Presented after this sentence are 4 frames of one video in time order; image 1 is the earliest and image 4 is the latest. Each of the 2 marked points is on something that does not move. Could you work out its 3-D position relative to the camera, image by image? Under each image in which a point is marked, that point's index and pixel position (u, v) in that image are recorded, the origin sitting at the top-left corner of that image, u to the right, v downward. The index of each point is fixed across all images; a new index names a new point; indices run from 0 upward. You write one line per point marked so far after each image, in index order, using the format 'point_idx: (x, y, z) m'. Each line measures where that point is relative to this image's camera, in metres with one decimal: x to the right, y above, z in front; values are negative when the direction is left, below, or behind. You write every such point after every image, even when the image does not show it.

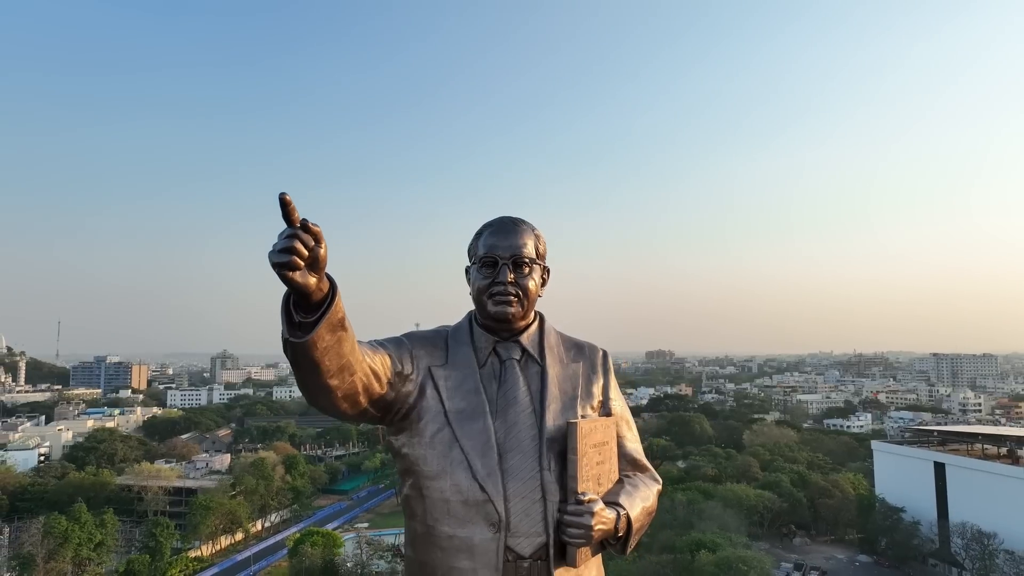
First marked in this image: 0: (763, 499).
0: (+7.1, -5.9, +18.4) m
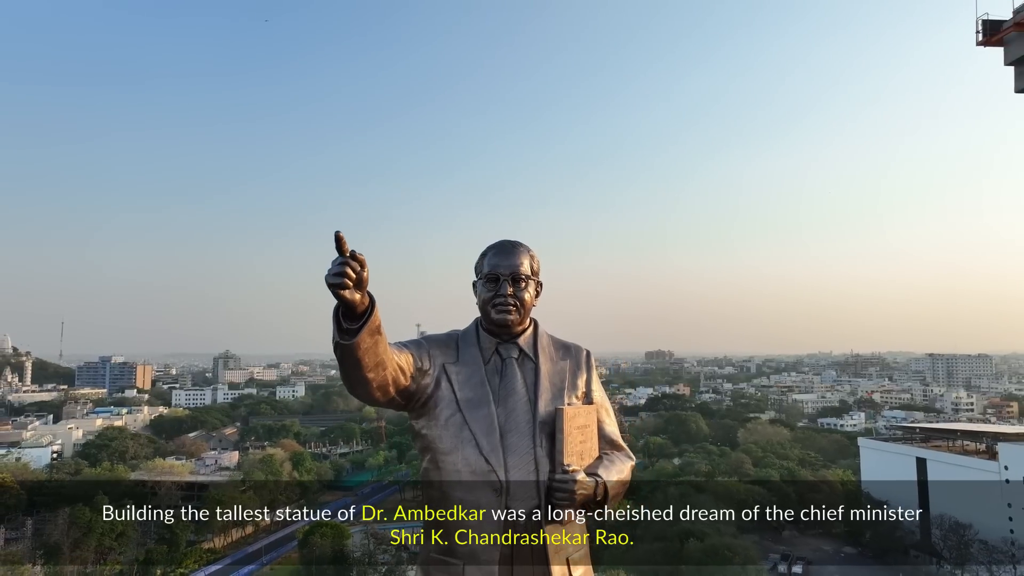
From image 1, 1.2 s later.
0: (+7.1, -6.0, +19.2) m
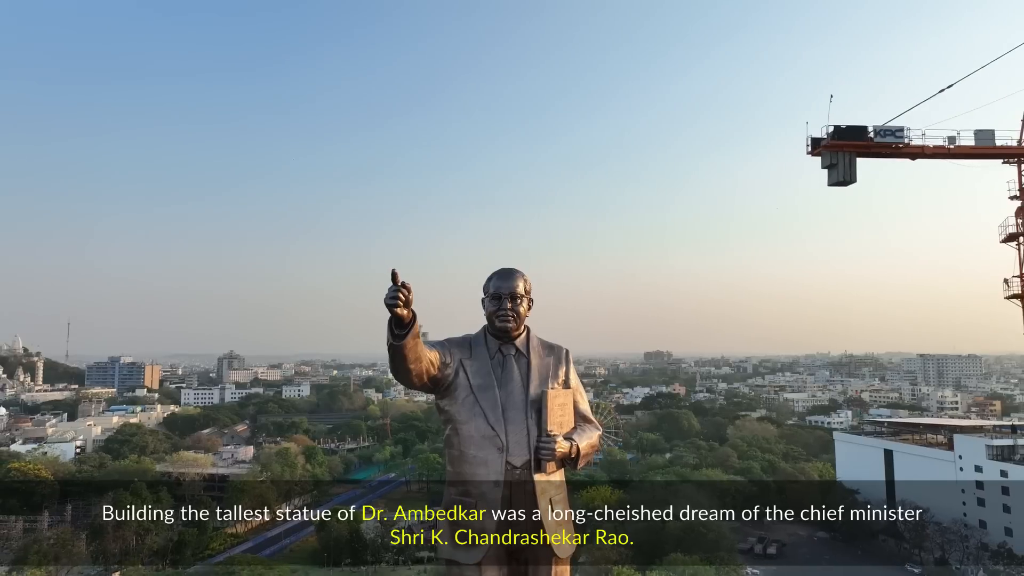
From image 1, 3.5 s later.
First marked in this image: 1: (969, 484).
0: (+7.0, -6.2, +20.8) m
1: (+12.6, -5.4, +18.1) m
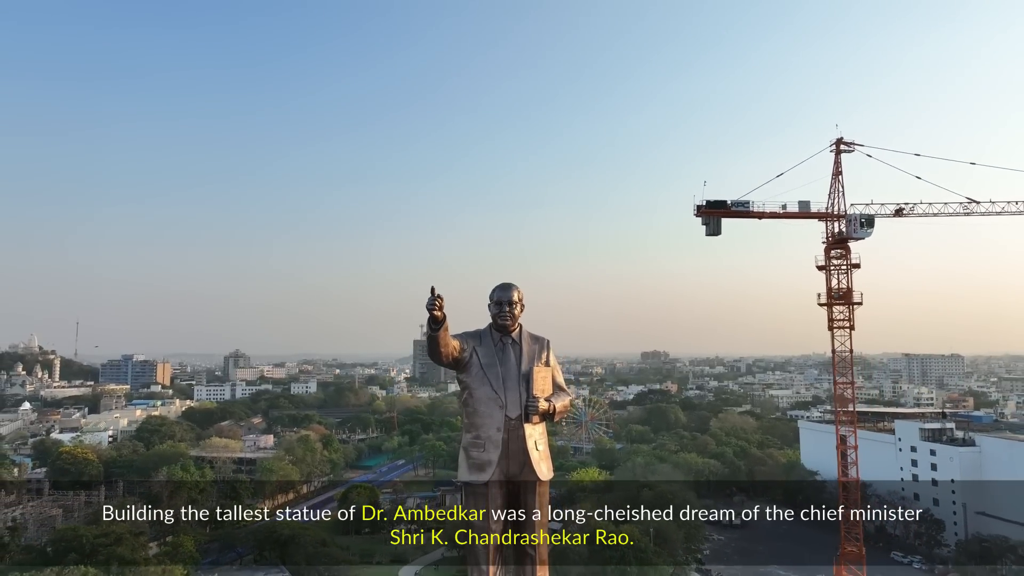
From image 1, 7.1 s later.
0: (+7.0, -6.3, +23.5) m
1: (+12.5, -5.6, +20.7) m
